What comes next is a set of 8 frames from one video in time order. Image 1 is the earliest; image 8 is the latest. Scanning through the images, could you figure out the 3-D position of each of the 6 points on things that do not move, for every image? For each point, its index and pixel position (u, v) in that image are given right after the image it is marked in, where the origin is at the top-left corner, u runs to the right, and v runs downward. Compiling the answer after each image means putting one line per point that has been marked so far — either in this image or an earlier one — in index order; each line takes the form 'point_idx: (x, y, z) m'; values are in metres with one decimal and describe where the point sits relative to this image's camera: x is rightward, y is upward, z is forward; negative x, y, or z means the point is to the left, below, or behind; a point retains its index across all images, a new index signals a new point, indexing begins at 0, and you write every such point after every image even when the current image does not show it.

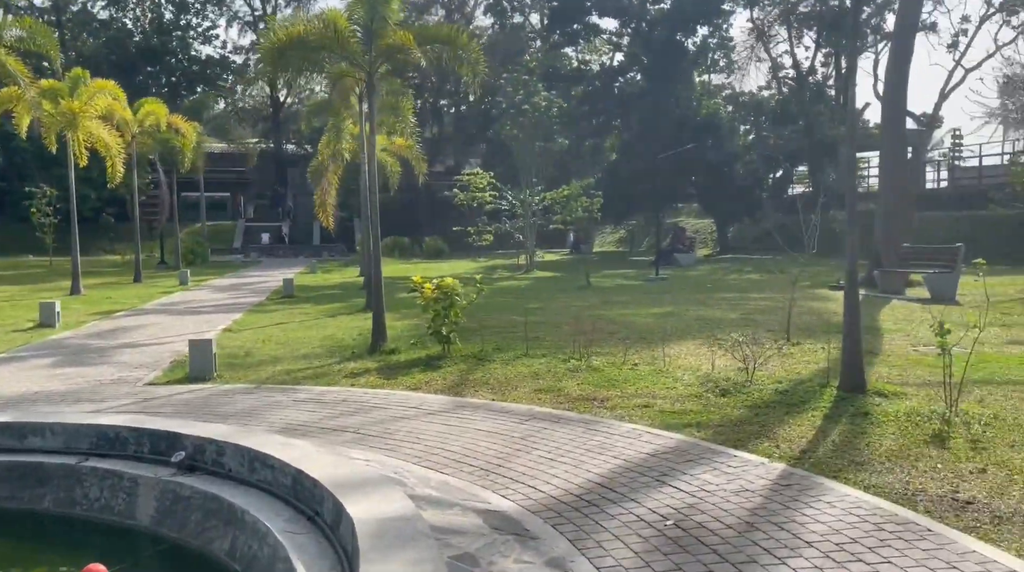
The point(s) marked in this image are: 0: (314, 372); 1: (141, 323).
0: (-1.9, -1.0, +9.8) m
1: (-5.6, -0.6, +15.7) m
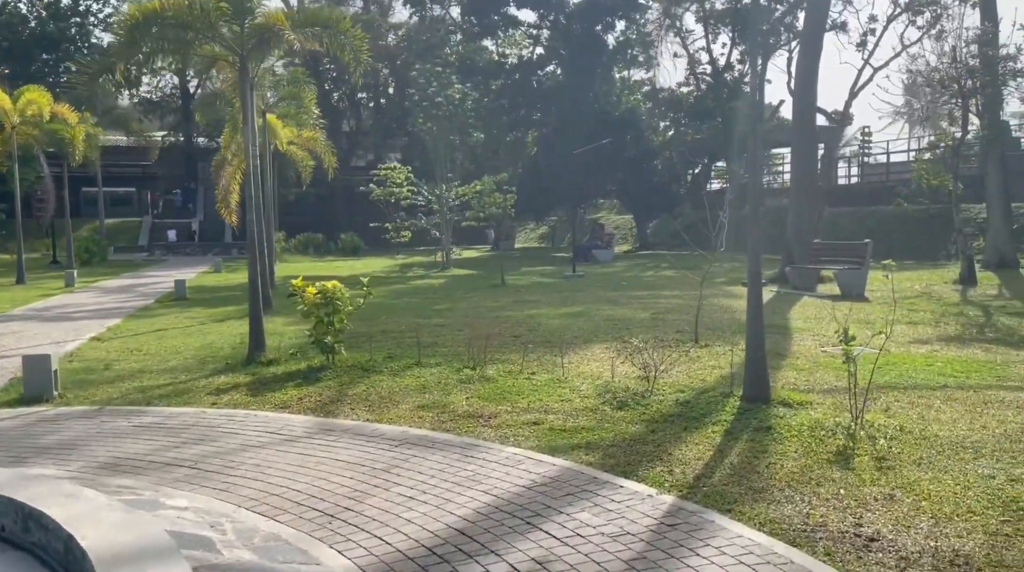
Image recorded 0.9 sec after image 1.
0: (-2.9, -1.1, +8.9) m
1: (-7.0, -0.6, +14.5) m
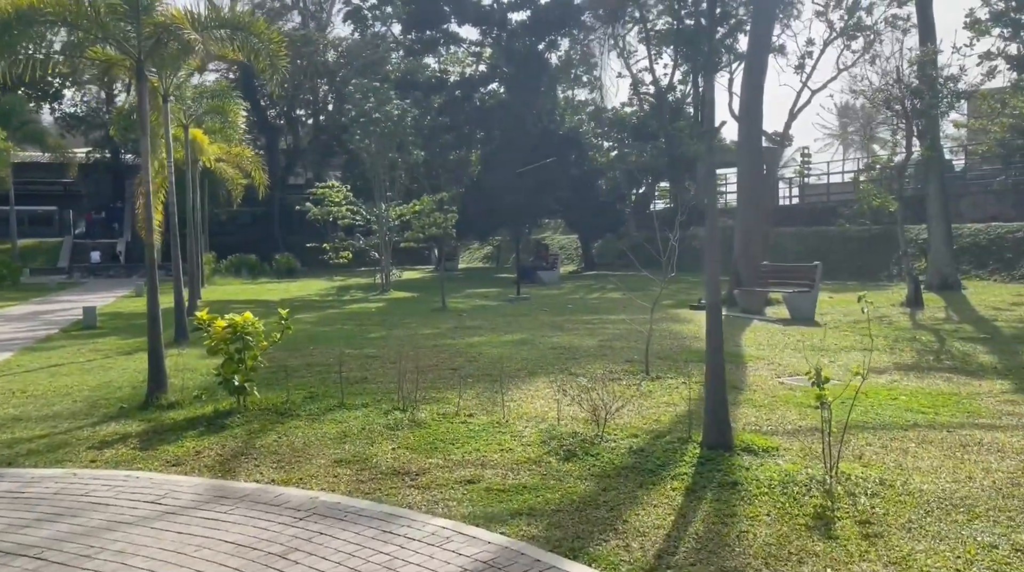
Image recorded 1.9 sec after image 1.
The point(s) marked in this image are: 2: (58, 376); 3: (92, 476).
0: (-3.4, -1.4, +7.7) m
1: (-7.8, -1.0, +13.1) m
2: (-5.1, -1.0, +12.2) m
3: (-2.9, -1.3, +7.3) m
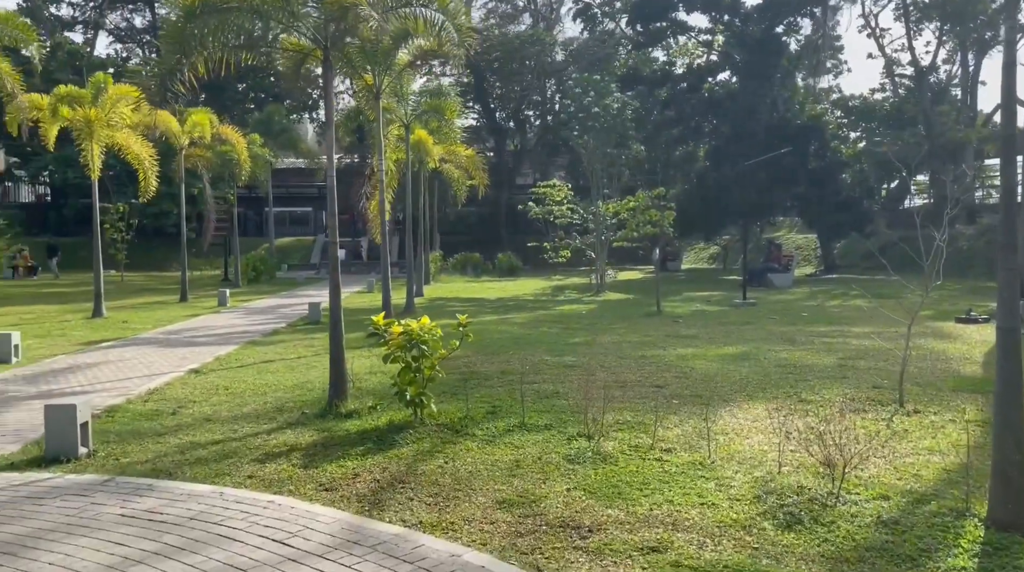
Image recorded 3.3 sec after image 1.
0: (-2.1, -1.3, +7.0) m
1: (-5.1, -1.0, +13.2) m
2: (-2.8, -1.0, +11.7) m
3: (-1.7, -1.3, +6.4) m
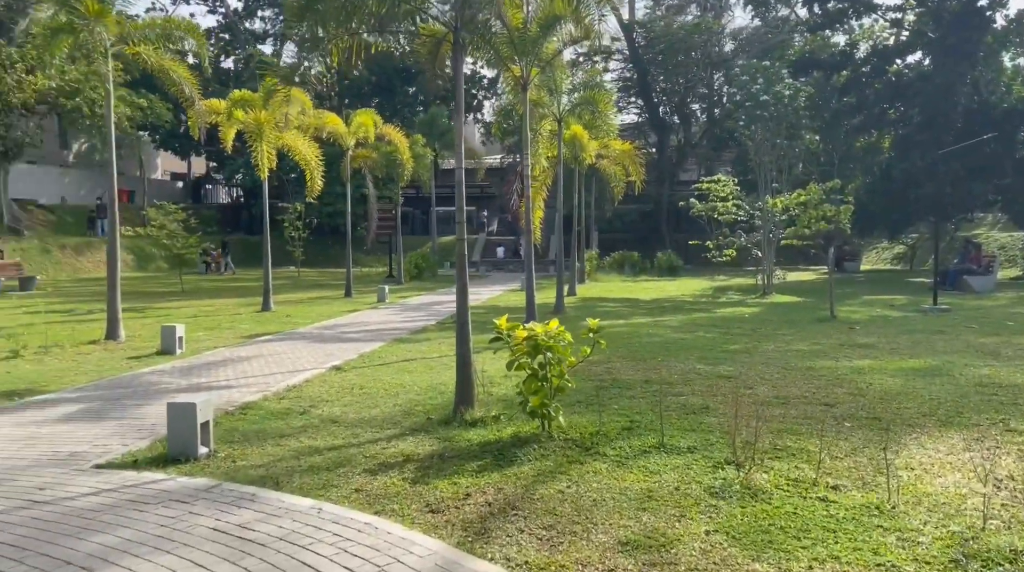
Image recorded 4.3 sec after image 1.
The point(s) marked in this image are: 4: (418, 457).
0: (-1.3, -1.3, +6.3) m
1: (-3.3, -0.9, +13.0) m
2: (-1.2, -0.9, +11.1) m
3: (-1.0, -1.3, +5.7) m
4: (-0.6, -1.1, +7.0) m
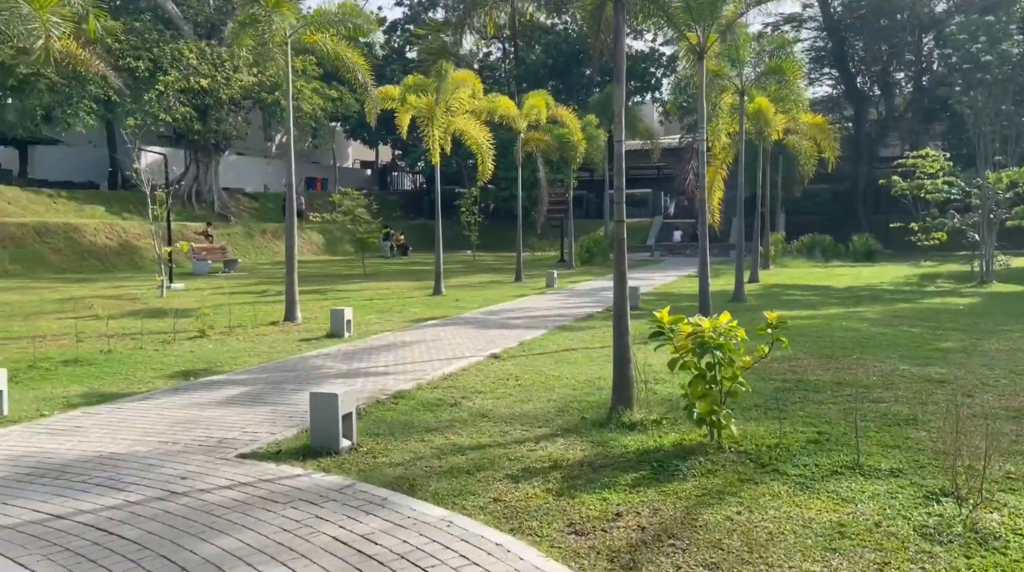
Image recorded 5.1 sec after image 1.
0: (-0.4, -1.2, +5.6) m
1: (-1.2, -0.7, +12.5) m
2: (+0.5, -0.8, +10.3) m
3: (-0.2, -1.2, +5.0) m
4: (+0.4, -1.0, +6.2) m
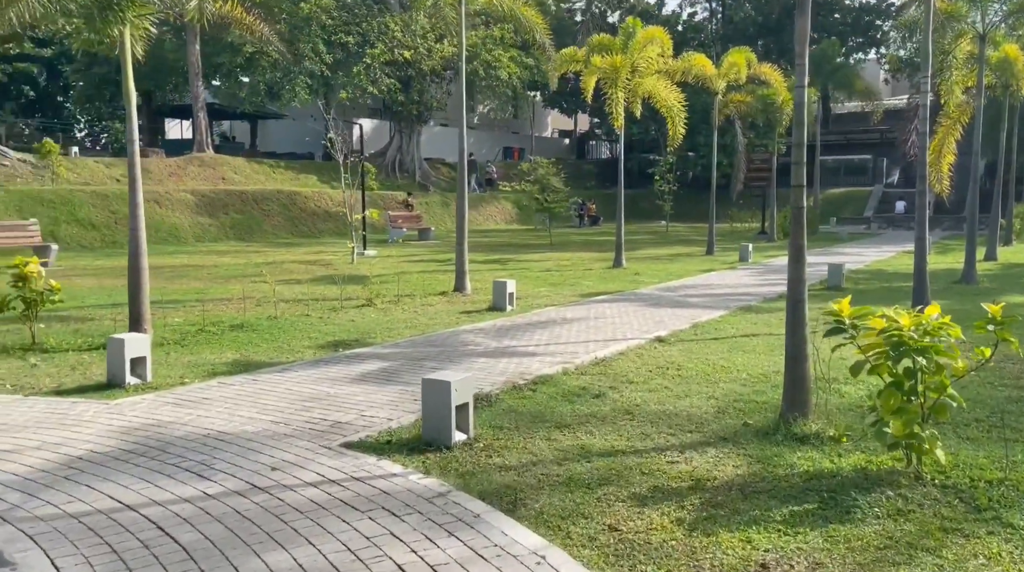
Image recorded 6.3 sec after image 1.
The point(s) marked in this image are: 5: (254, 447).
0: (+0.1, -1.0, +4.4) m
1: (+0.7, -0.4, +11.3) m
2: (+1.9, -0.5, +8.8) m
3: (+0.2, -1.1, +3.8) m
4: (+1.0, -0.9, +4.8) m
5: (-1.6, -1.0, +6.6) m
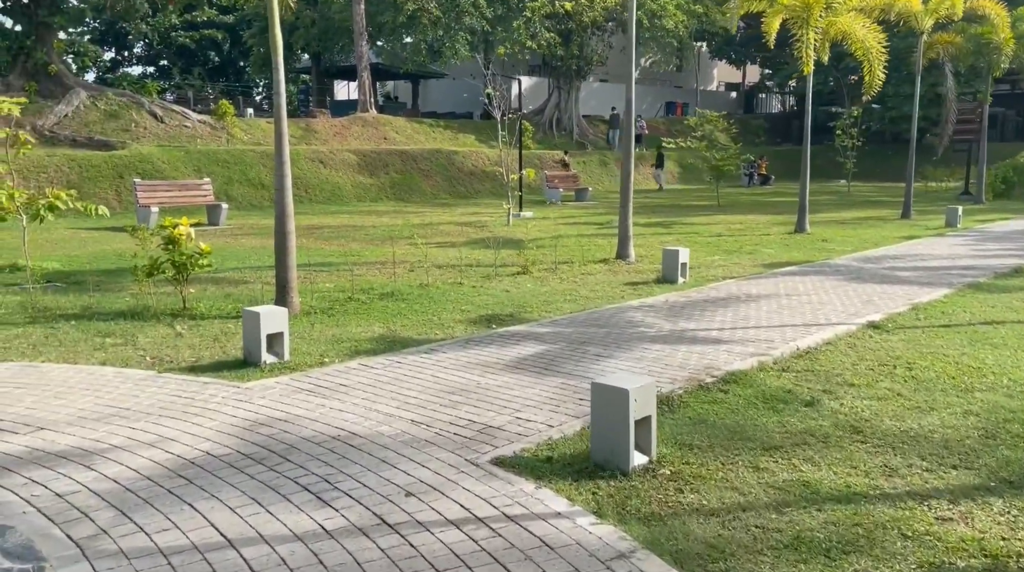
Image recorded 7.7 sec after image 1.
0: (+0.7, -1.0, +3.0) m
1: (+2.4, -0.1, +9.7) m
2: (+3.2, -0.4, +7.1) m
3: (+0.7, -1.1, +2.4) m
4: (+1.7, -0.9, +3.3) m
5: (-0.6, -0.9, +5.5) m
